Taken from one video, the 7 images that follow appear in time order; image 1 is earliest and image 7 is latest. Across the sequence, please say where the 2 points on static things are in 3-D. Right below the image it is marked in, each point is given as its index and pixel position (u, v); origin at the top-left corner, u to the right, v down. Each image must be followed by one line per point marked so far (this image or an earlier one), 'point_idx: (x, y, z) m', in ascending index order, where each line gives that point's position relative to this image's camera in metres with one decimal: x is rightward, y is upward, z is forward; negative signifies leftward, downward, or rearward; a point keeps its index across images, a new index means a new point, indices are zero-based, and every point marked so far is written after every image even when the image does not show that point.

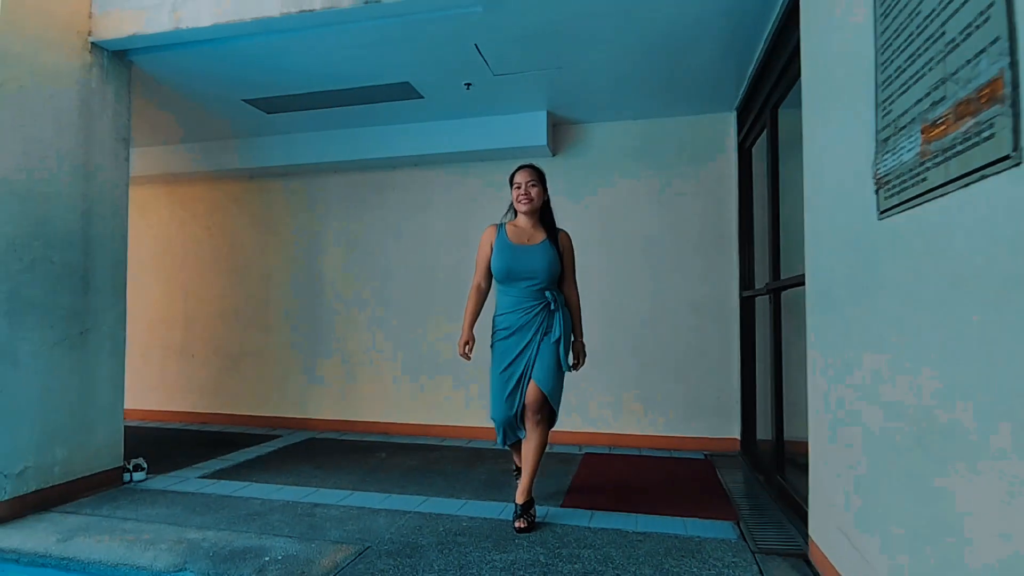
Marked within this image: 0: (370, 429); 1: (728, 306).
0: (-1.0, -0.9, +3.9) m
1: (+1.3, -0.1, +3.4) m
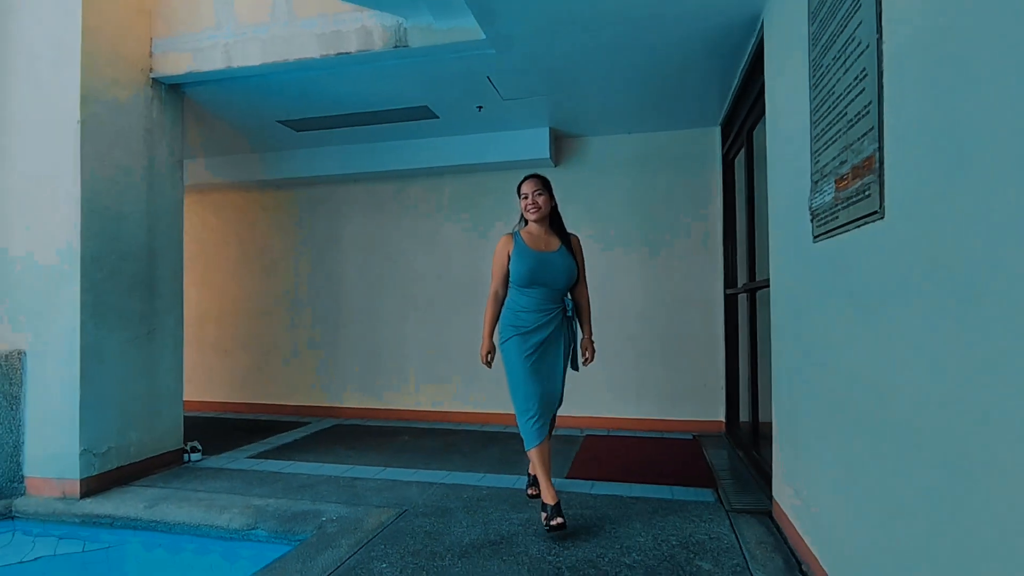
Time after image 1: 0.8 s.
0: (-0.9, -0.9, +4.3) m
1: (+1.3, -0.1, +3.8) m
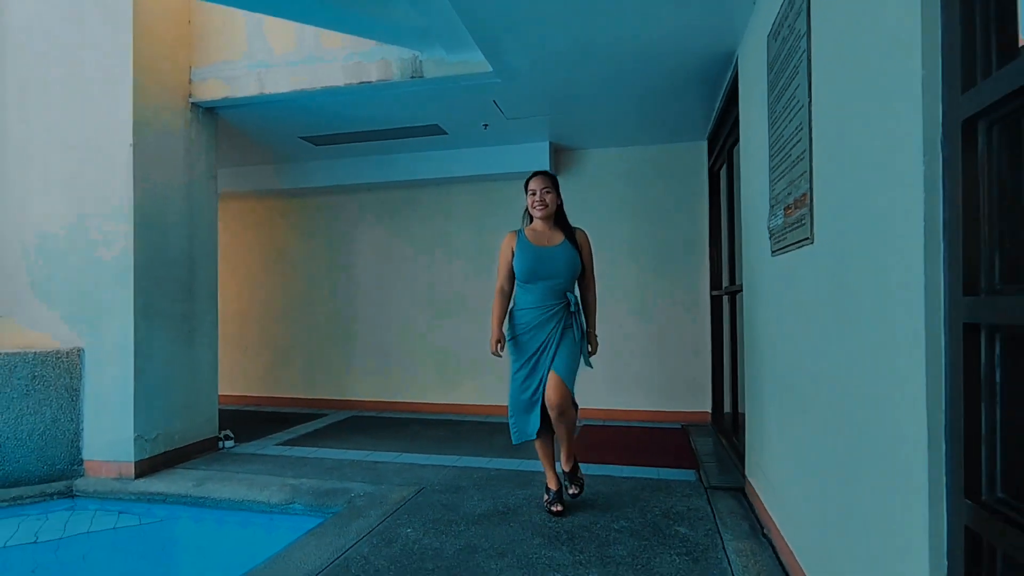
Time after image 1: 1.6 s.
0: (-0.9, -1.0, +4.6) m
1: (+1.4, -0.1, +4.2) m
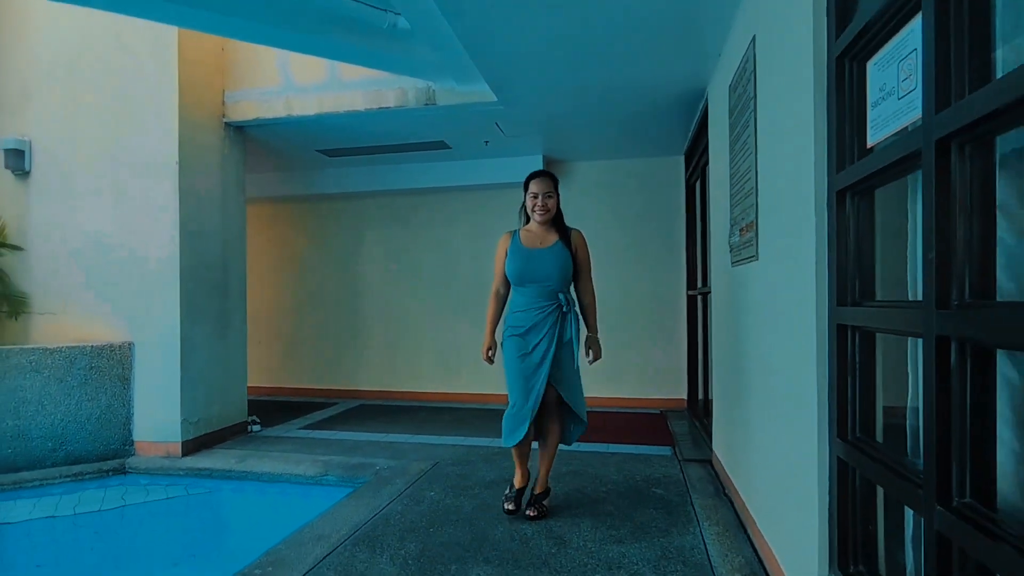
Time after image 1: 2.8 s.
0: (-0.9, -0.9, +5.1) m
1: (+1.3, -0.1, +4.6) m
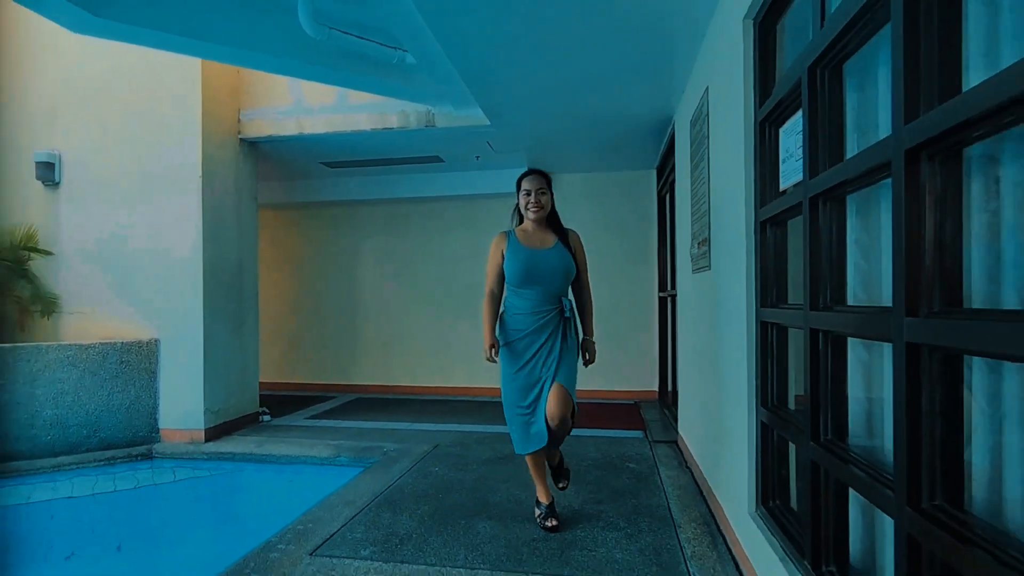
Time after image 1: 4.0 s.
0: (-1.0, -1.0, +5.5) m
1: (+1.2, -0.1, +5.1) m
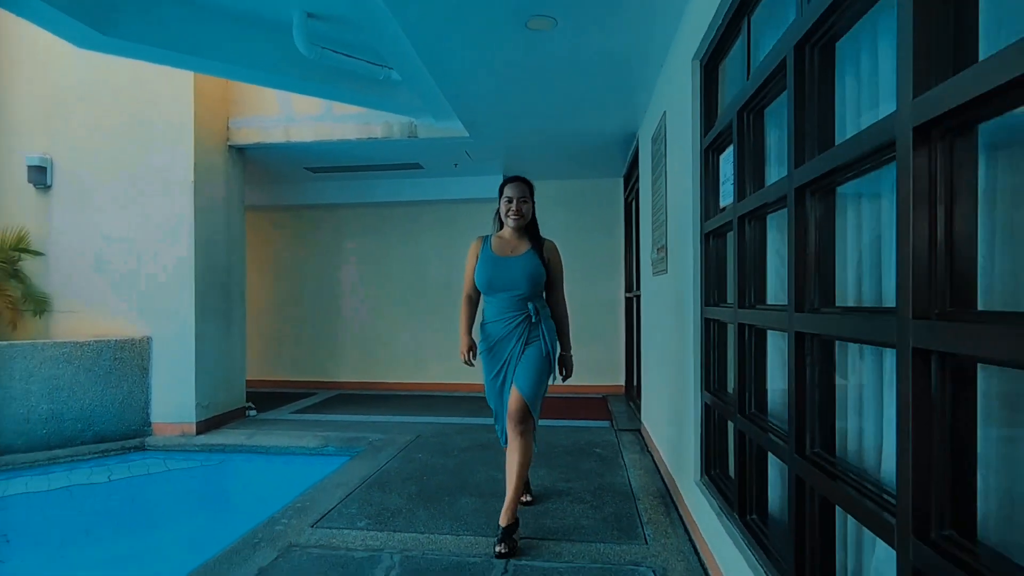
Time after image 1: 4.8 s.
0: (-1.3, -1.0, +5.7) m
1: (+1.0, -0.1, +5.4) m
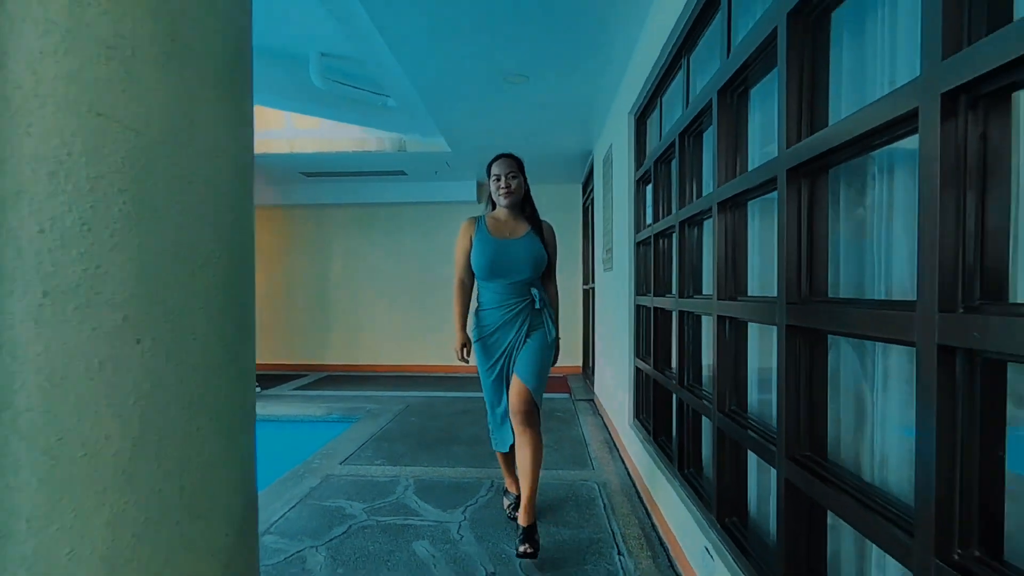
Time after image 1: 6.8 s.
0: (-1.6, -0.9, +6.3) m
1: (+0.7, -0.1, +6.2) m
